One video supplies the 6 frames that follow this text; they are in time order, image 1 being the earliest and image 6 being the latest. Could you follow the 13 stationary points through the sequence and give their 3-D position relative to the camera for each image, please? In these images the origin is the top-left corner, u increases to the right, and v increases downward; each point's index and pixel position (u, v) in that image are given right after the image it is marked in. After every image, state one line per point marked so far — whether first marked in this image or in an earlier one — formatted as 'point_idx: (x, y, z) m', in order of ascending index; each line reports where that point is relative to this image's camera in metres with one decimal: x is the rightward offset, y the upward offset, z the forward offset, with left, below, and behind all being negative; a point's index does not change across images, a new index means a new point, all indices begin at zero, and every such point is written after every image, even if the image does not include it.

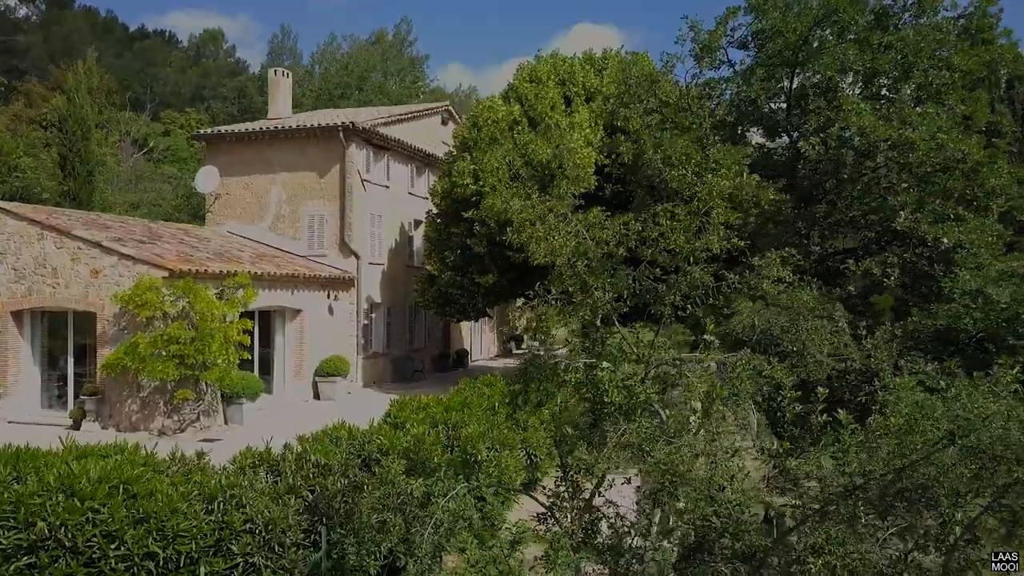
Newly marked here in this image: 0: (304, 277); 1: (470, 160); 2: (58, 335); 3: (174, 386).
0: (-4.8, +0.3, +17.8) m
1: (-1.0, +3.1, +18.3) m
2: (-9.2, -1.0, +15.5) m
3: (-6.2, -1.8, +14.1) m
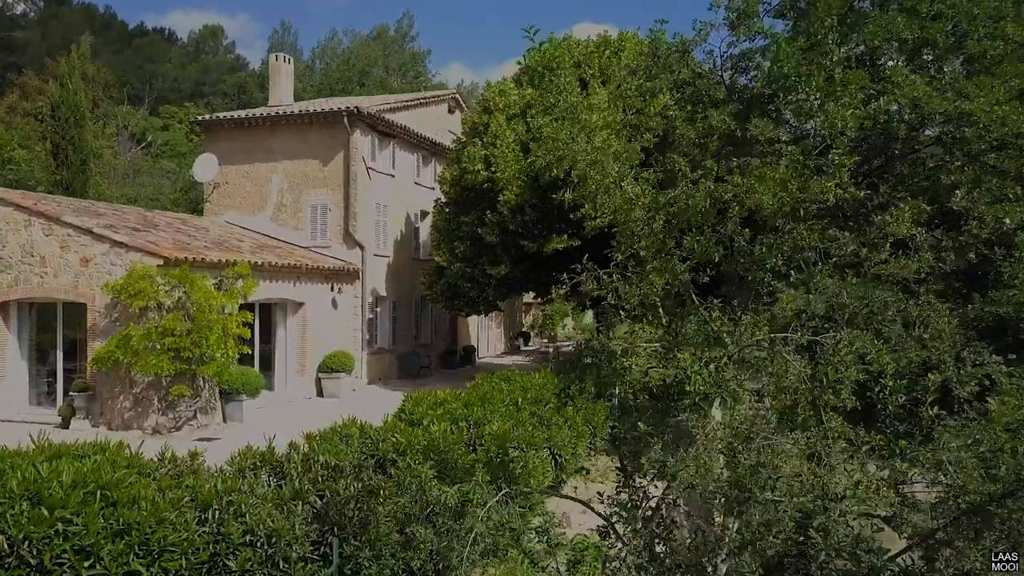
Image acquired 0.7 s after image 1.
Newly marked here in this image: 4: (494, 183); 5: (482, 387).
0: (-4.5, +0.4, +17.0) m
1: (-0.7, +3.3, +17.4) m
2: (-8.9, -0.8, +14.7) m
3: (-5.9, -1.6, +13.2) m
4: (-0.4, +2.4, +17.0) m
5: (-0.4, -1.3, +10.1) m
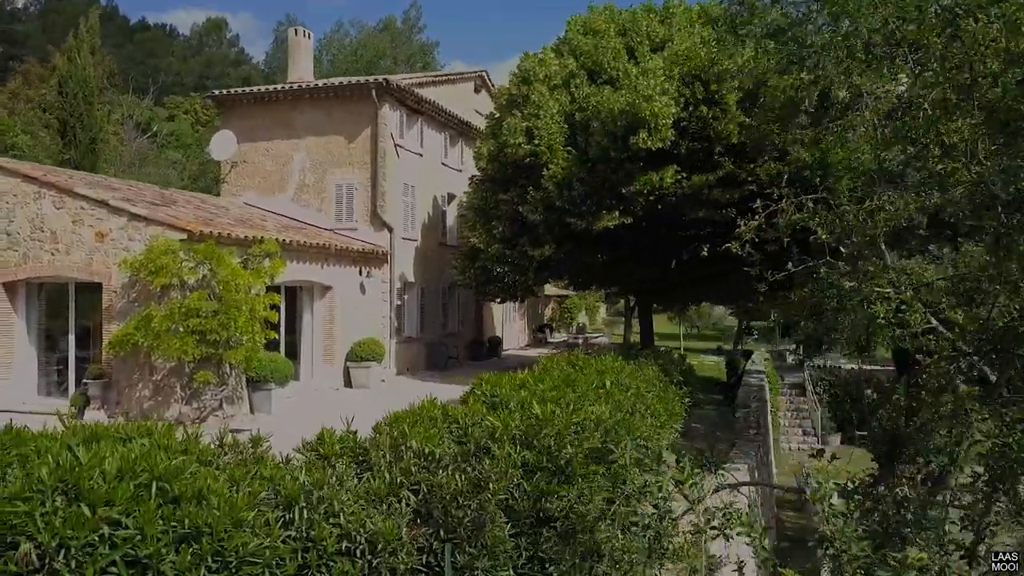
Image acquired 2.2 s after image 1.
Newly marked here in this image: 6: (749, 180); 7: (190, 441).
0: (-3.6, +0.8, +15.8) m
1: (+0.2, +3.6, +16.2) m
2: (-8.0, -0.4, +13.5) m
3: (-5.0, -1.2, +12.0) m
4: (+0.5, +2.7, +15.8) m
5: (+0.5, -1.0, +8.9) m
6: (+4.5, +2.0, +14.6) m
7: (-1.9, -0.9, +4.4) m
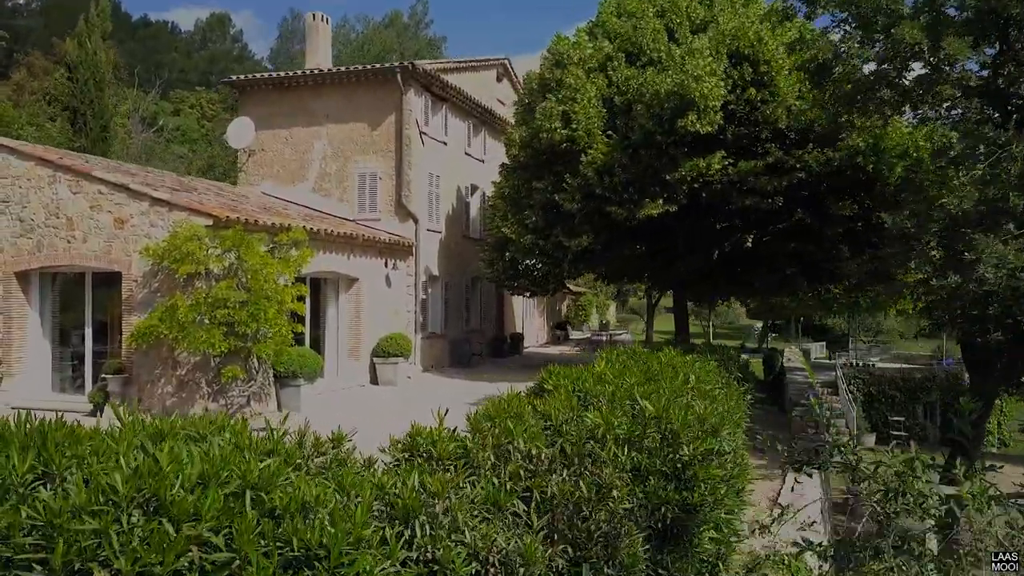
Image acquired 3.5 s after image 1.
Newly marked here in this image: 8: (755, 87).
0: (-2.9, +1.0, +15.0) m
1: (+0.9, +3.8, +15.5) m
2: (-7.3, -0.3, +12.7) m
3: (-4.3, -1.1, +11.3) m
4: (+1.2, +2.9, +15.1) m
5: (+1.2, -0.8, +8.2) m
6: (+5.2, +2.2, +13.9) m
7: (-1.2, -0.7, +3.7) m
8: (+4.5, +3.8, +14.3) m
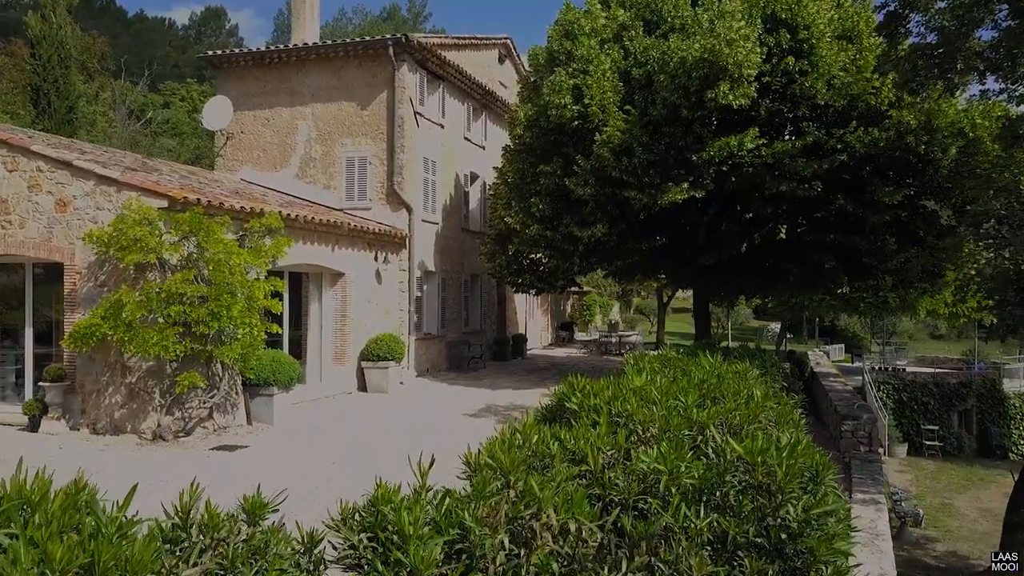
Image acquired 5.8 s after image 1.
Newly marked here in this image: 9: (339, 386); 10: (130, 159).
0: (-2.9, +1.0, +13.4) m
1: (+1.0, +3.9, +13.8) m
2: (-7.2, -0.2, +11.1) m
3: (-4.3, -1.0, +9.7) m
4: (+1.3, +2.9, +13.4) m
5: (+1.2, -0.7, +6.5) m
6: (+5.3, +2.2, +12.2) m
7: (-1.1, -0.7, +2.1) m
8: (+4.6, +3.8, +12.6) m
9: (-3.2, -1.8, +13.9) m
10: (-6.1, +2.1, +12.1) m
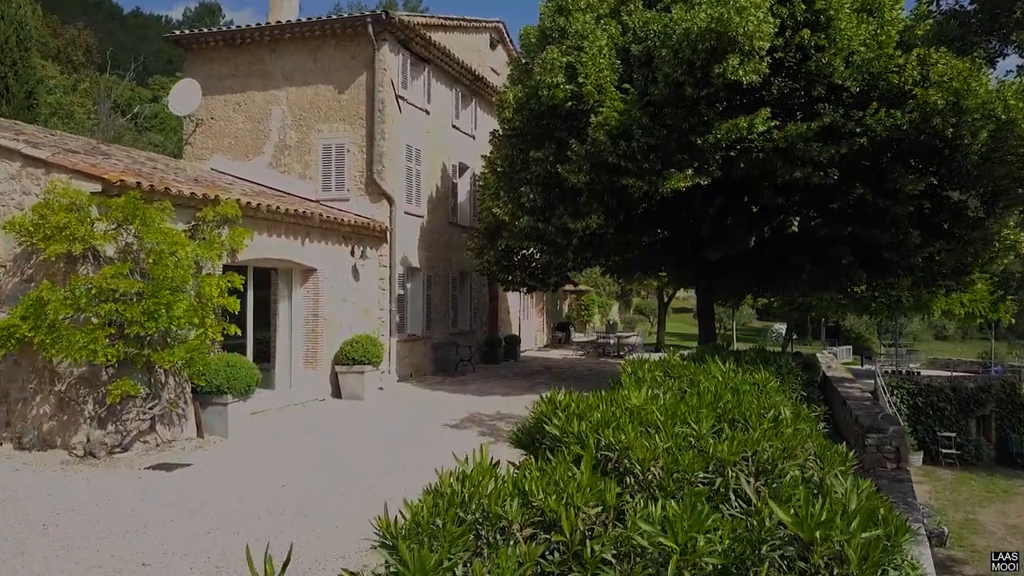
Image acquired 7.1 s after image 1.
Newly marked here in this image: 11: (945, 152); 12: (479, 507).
0: (-3.1, +1.1, +12.2) m
1: (+0.8, +3.9, +12.7) m
2: (-7.4, -0.1, +9.9) m
3: (-4.5, -1.0, +8.5) m
4: (+1.1, +3.0, +12.3) m
5: (+1.0, -0.7, +5.4) m
6: (+5.1, +2.3, +11.1) m
7: (-1.3, -0.6, +0.9) m
8: (+4.4, +3.9, +11.5) m
9: (-3.4, -1.7, +12.7) m
10: (-6.3, +2.1, +11.0) m
11: (+6.5, +2.1, +11.5) m
12: (-0.1, -0.7, +2.5) m
